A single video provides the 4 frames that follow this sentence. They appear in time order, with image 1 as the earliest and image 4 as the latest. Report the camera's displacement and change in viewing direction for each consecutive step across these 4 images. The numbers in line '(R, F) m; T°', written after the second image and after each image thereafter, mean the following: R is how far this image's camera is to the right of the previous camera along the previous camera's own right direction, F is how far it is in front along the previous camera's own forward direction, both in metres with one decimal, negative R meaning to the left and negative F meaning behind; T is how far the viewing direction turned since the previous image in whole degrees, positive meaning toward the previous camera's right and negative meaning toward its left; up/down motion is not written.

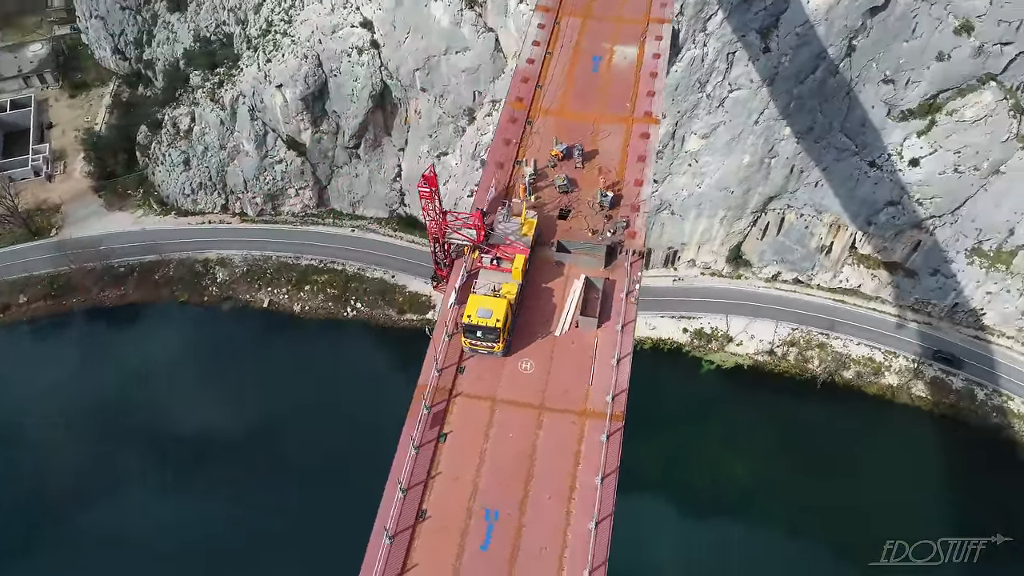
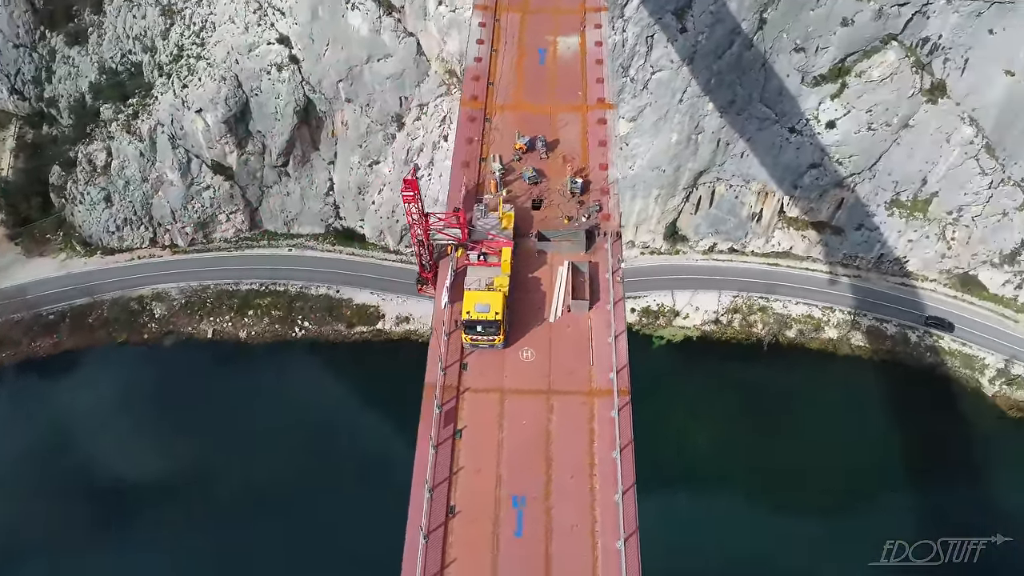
(-1.4, -0.3) m; +5°
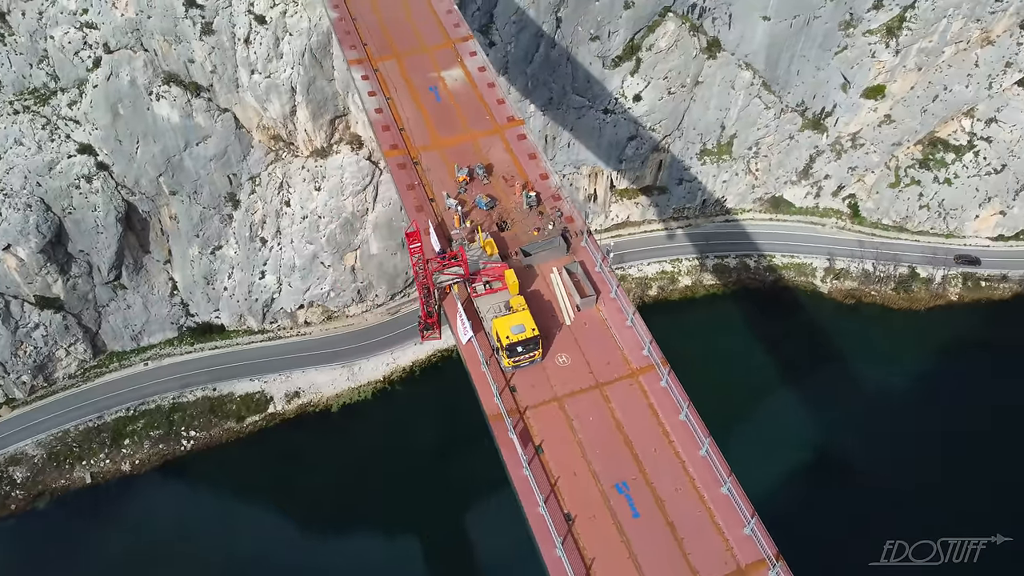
(-4.4, -0.3) m; +14°
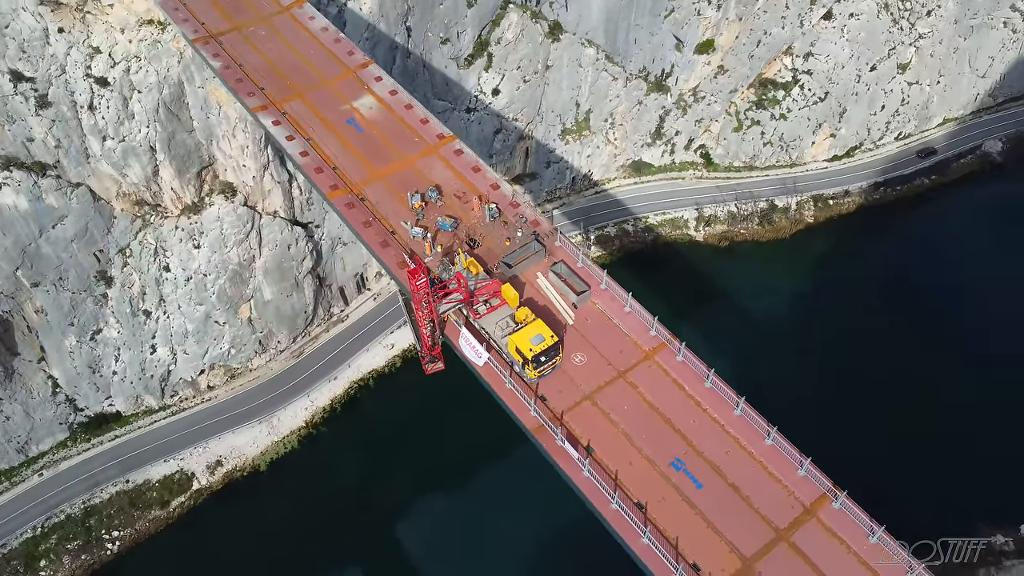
(-3.2, +0.2) m; +11°
